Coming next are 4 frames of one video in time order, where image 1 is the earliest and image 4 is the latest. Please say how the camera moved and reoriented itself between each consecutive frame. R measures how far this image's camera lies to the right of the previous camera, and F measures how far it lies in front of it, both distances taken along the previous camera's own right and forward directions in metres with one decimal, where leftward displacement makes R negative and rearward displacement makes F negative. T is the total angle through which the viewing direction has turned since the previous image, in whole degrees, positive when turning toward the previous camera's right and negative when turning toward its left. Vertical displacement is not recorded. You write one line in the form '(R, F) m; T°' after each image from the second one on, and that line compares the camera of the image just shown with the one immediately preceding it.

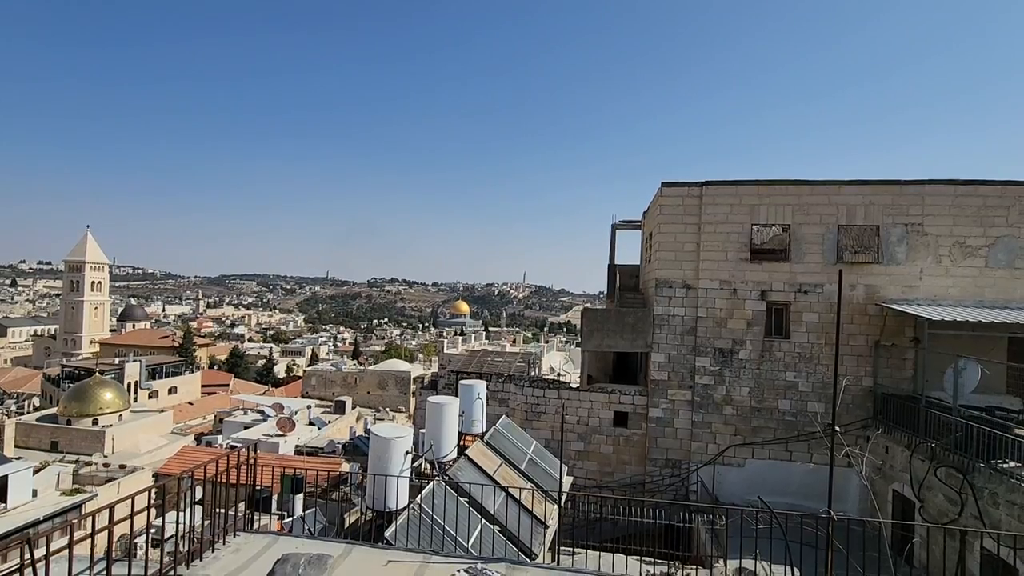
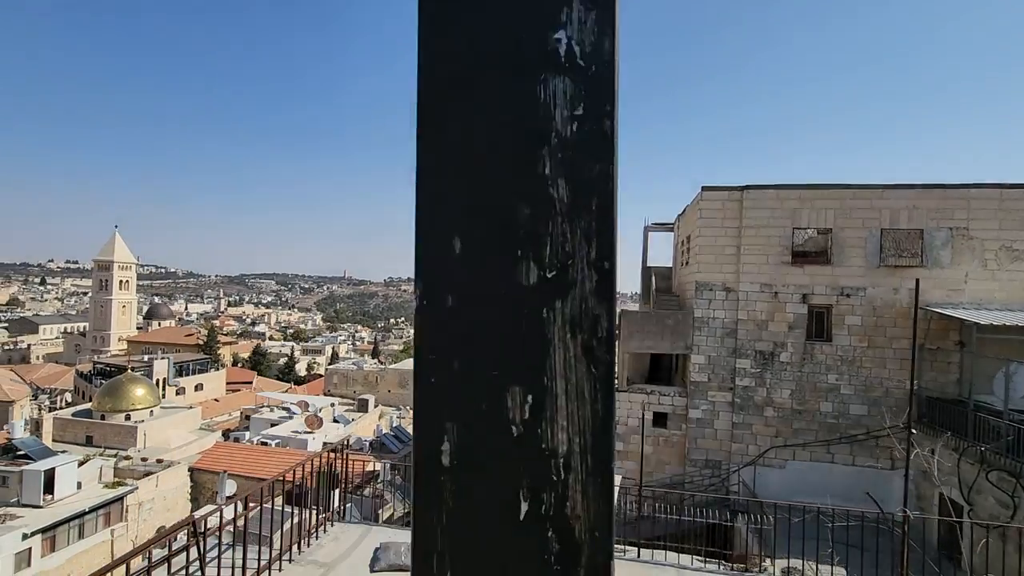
(-2.2, -1.2) m; -2°
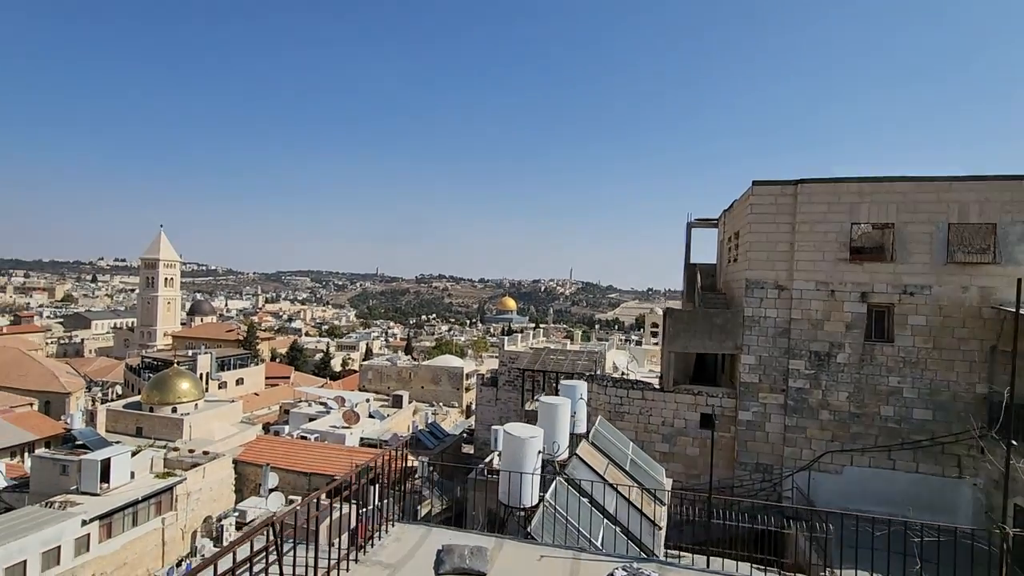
(-1.2, +0.5) m; -3°
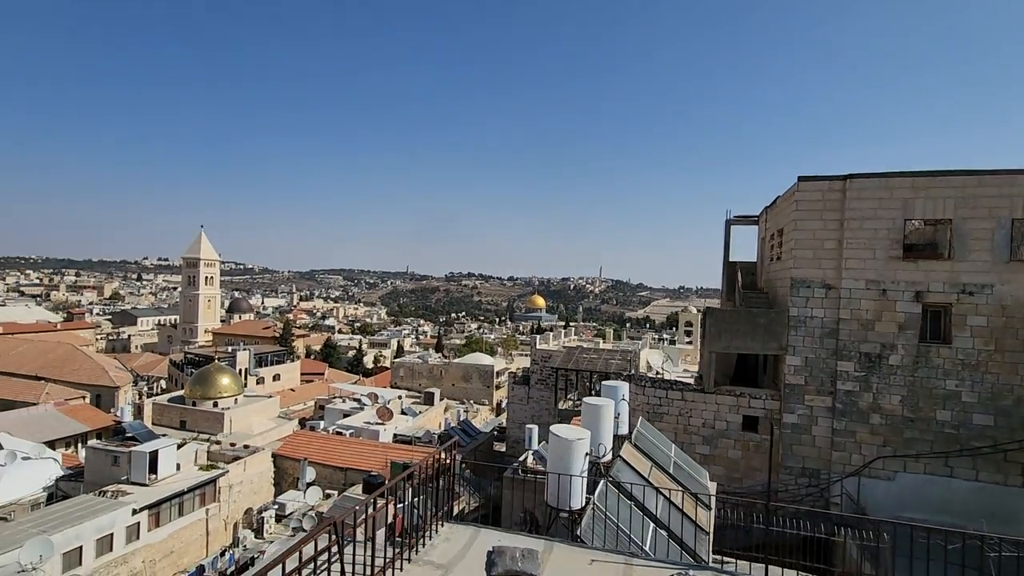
(-0.7, +0.2) m; -3°
